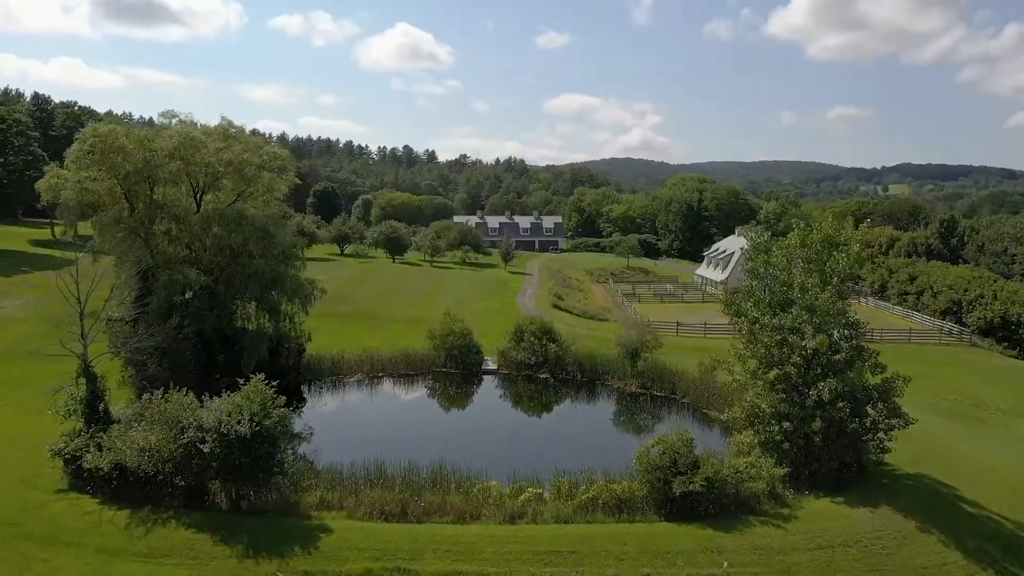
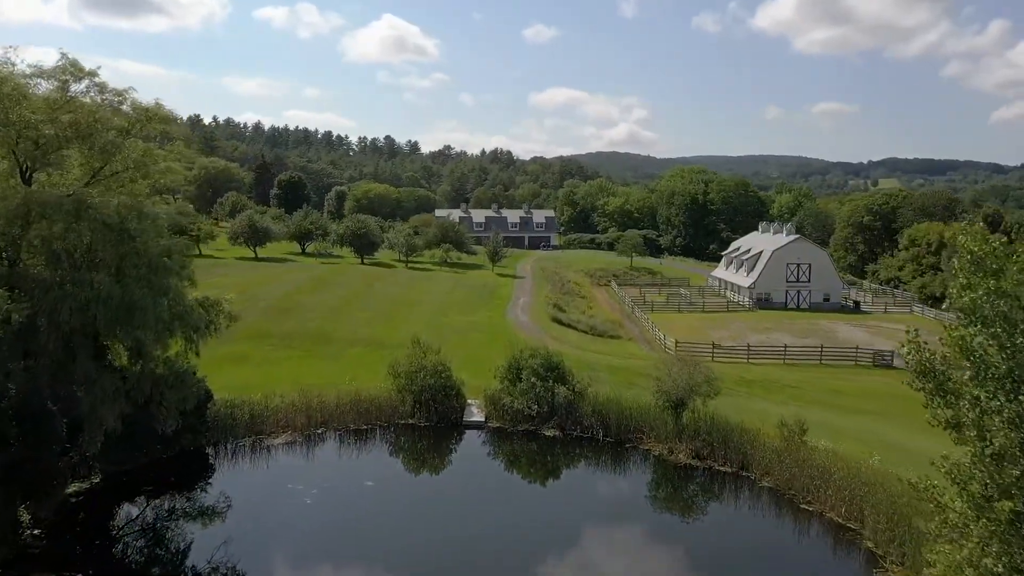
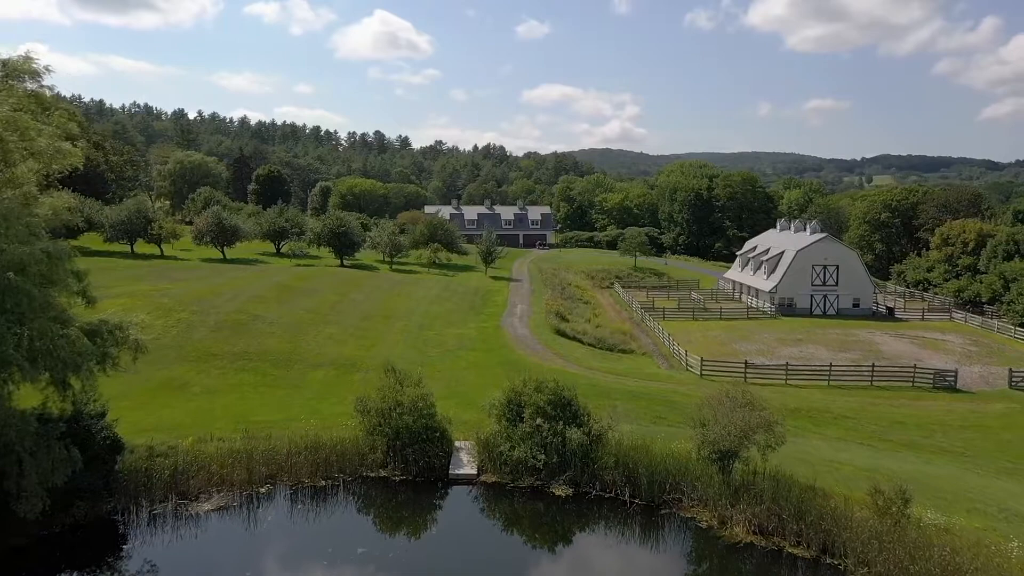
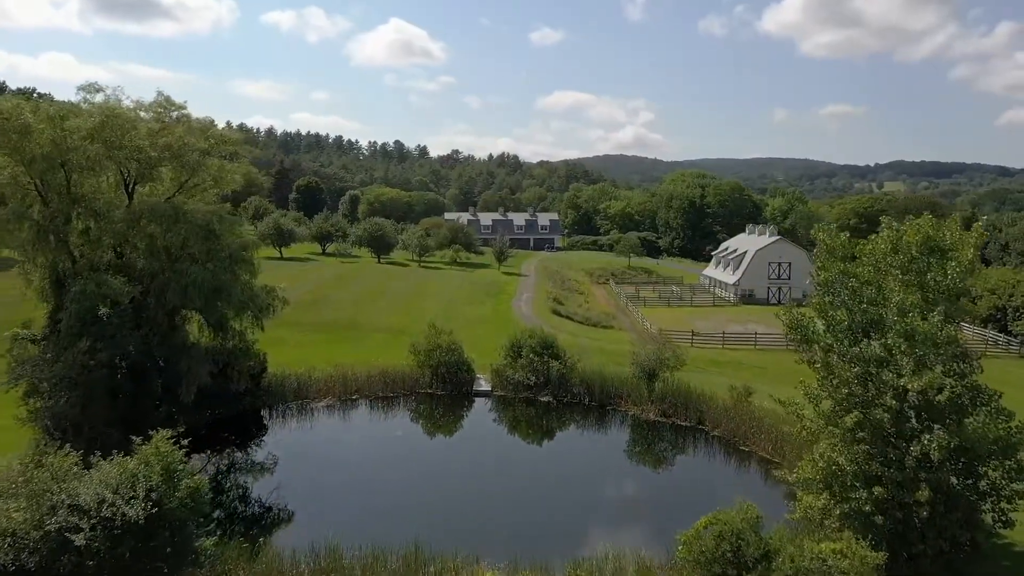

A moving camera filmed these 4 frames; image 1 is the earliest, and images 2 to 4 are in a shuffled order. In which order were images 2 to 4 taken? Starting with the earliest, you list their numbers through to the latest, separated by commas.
4, 2, 3
